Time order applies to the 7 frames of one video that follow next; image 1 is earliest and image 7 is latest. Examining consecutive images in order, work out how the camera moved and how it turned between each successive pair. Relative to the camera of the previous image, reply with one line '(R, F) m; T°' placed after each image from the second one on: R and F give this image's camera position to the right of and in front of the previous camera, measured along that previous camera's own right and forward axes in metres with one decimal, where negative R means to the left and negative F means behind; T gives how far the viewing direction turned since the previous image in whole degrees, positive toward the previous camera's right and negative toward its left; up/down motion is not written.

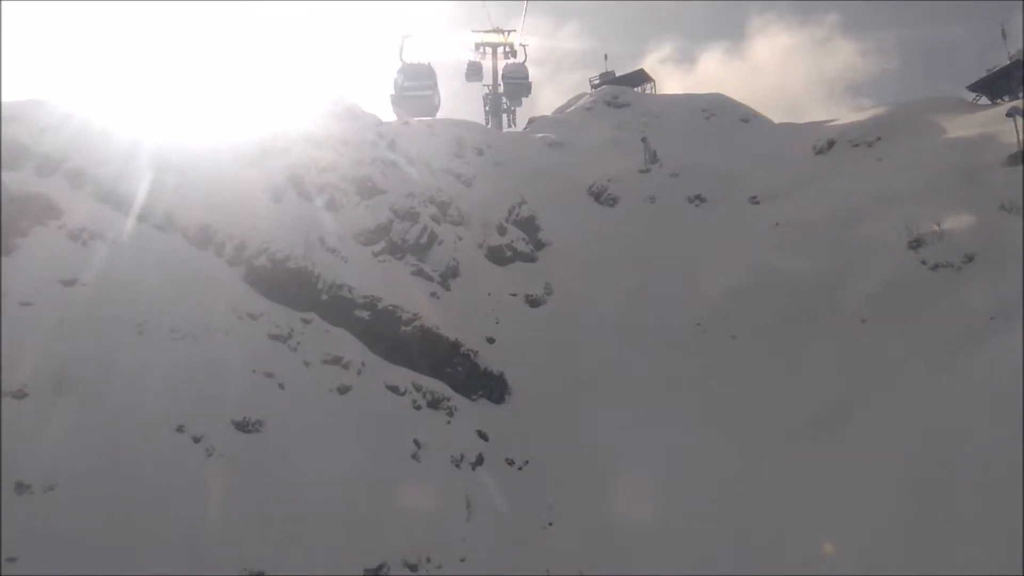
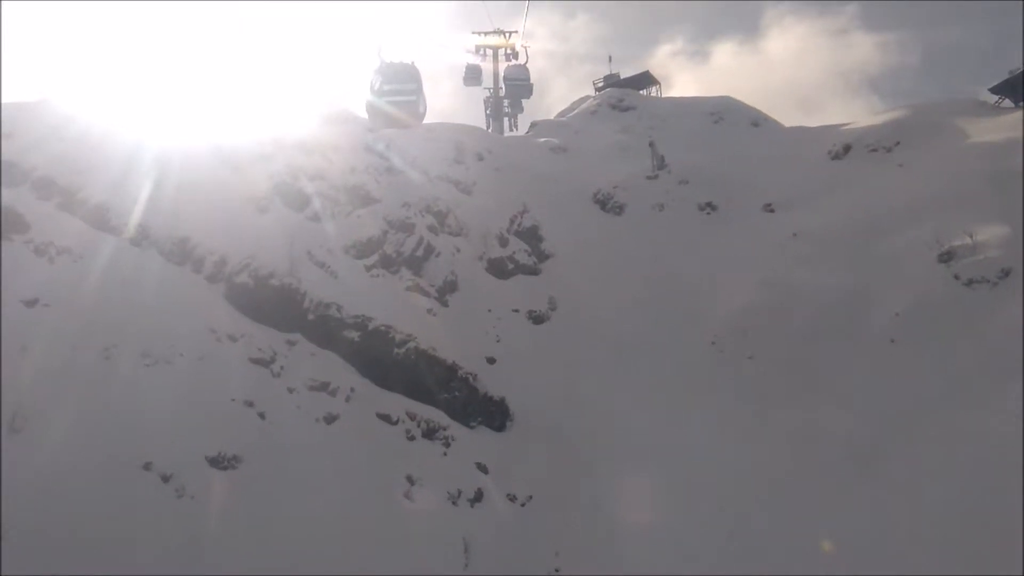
(0.0, +1.3) m; 0°
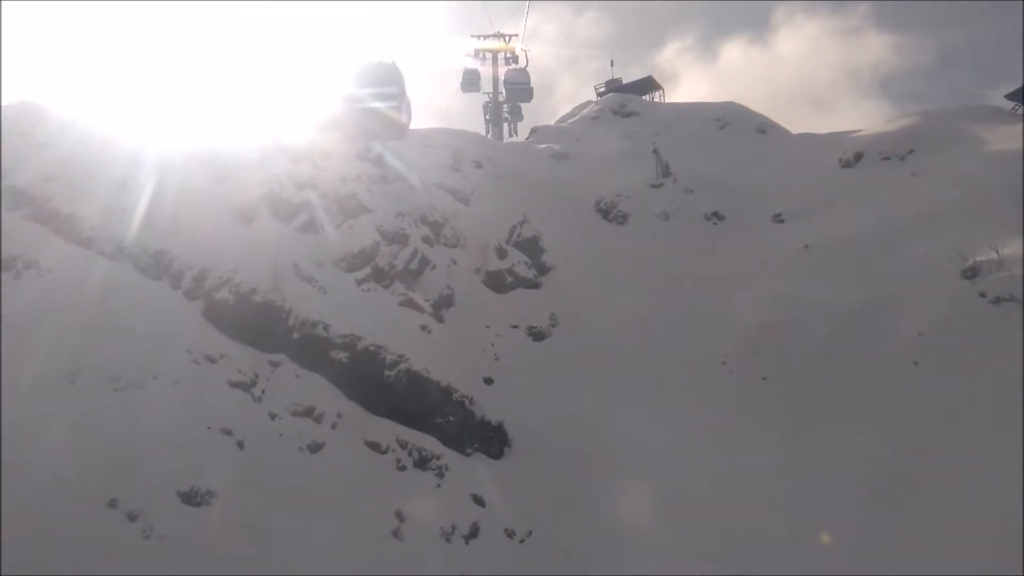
(0.0, +1.0) m; 0°
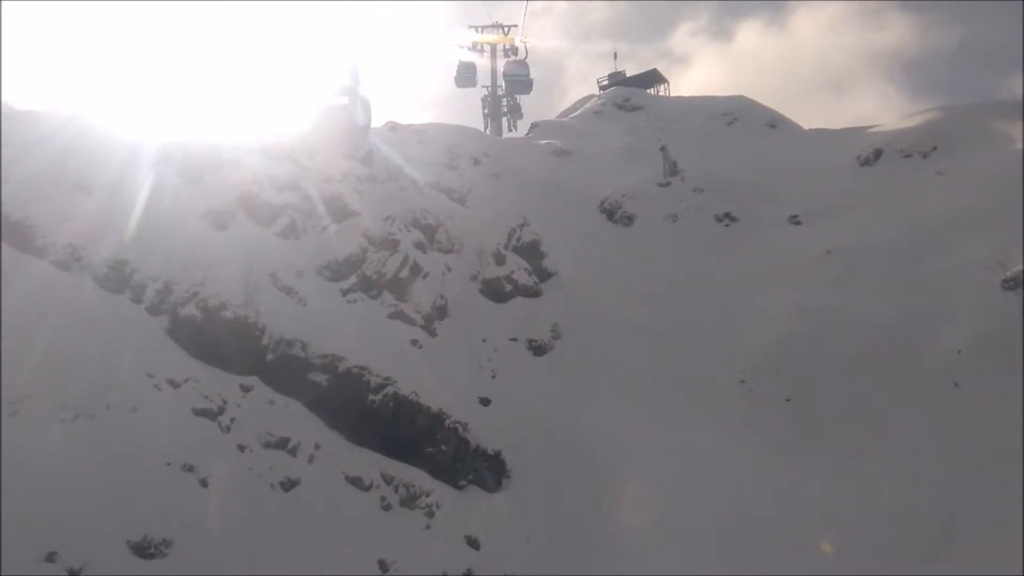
(0.0, +1.5) m; 0°
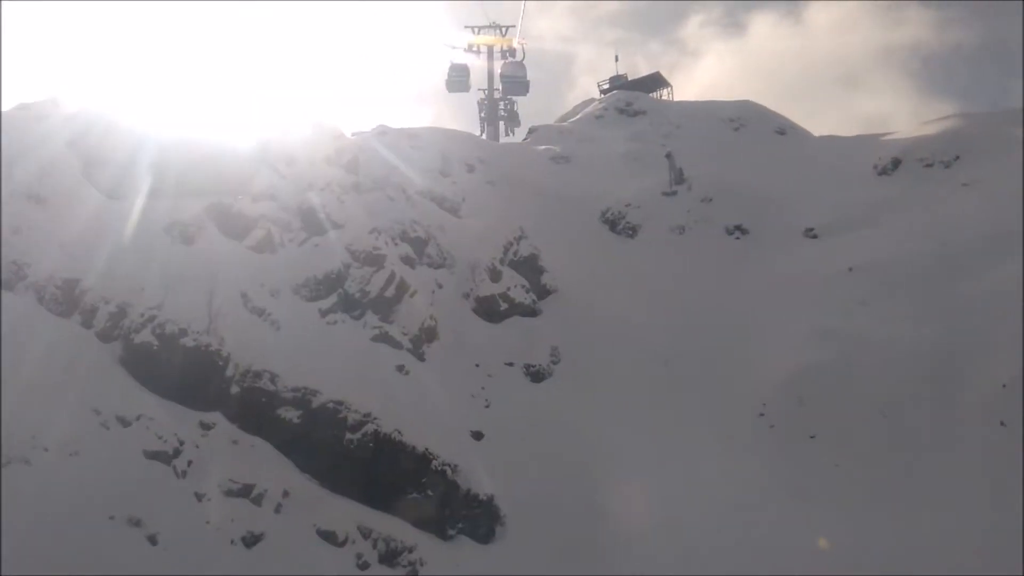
(0.0, +1.5) m; 0°
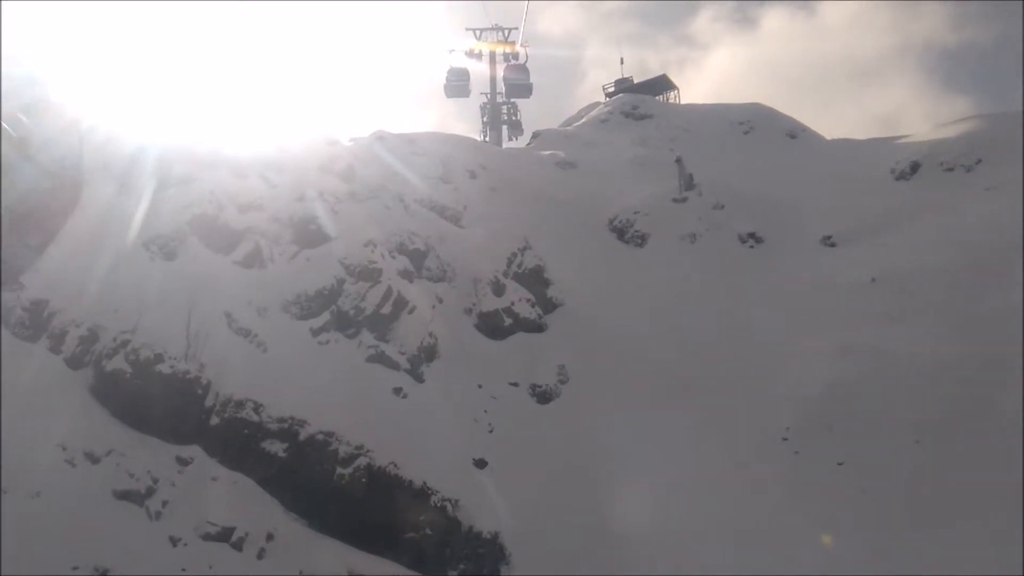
(0.0, +1.0) m; 0°
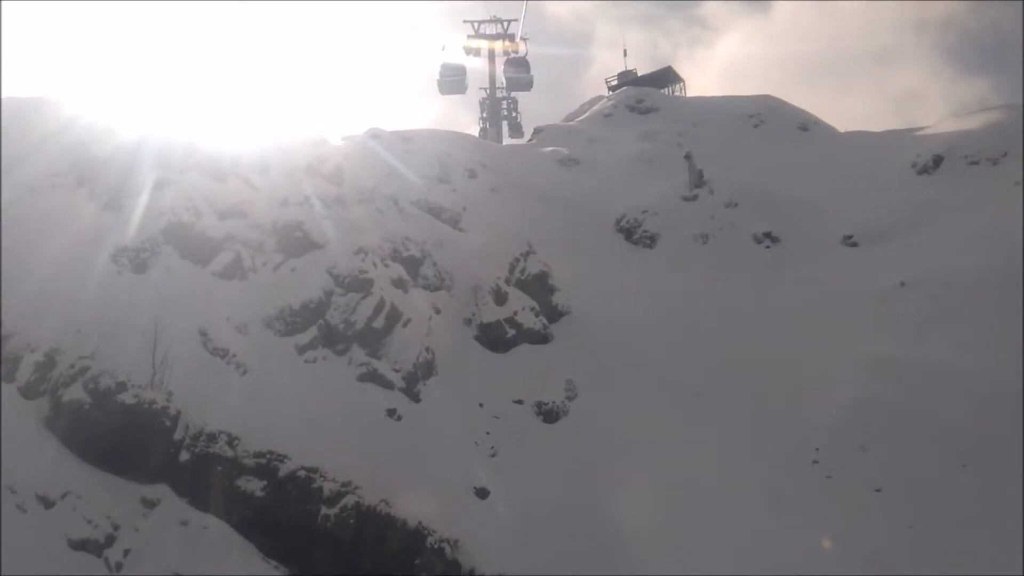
(0.0, +1.2) m; 0°
